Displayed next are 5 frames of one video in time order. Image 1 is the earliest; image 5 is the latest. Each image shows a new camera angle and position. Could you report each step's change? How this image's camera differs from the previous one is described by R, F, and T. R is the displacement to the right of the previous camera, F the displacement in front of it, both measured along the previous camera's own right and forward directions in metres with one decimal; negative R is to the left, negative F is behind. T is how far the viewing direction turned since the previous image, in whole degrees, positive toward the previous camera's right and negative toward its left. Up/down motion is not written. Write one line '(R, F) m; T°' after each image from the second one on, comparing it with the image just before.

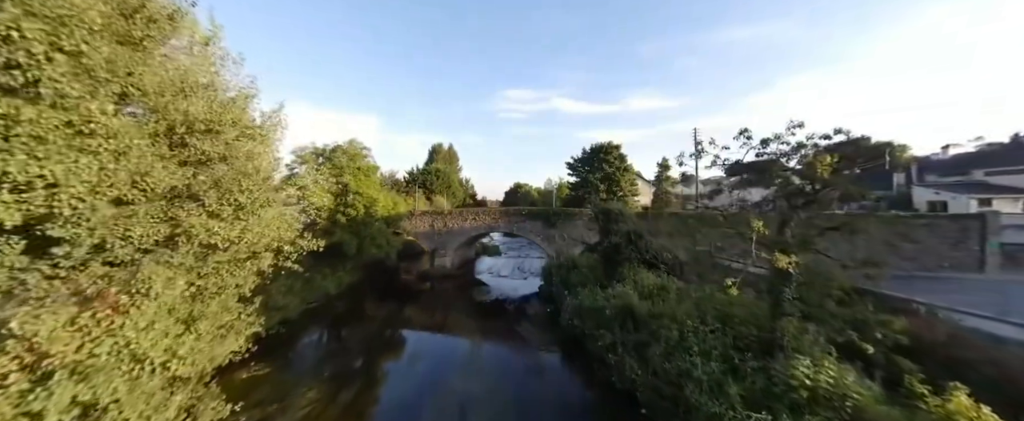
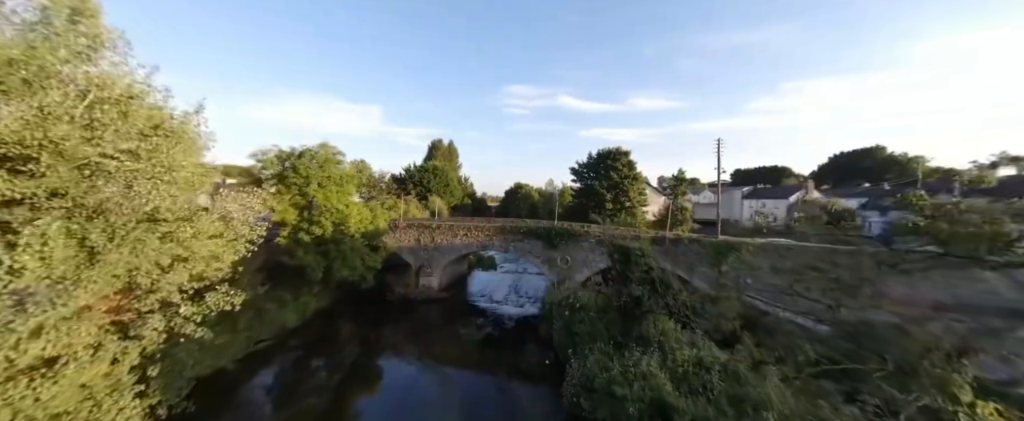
(+0.2, +2.6) m; 0°
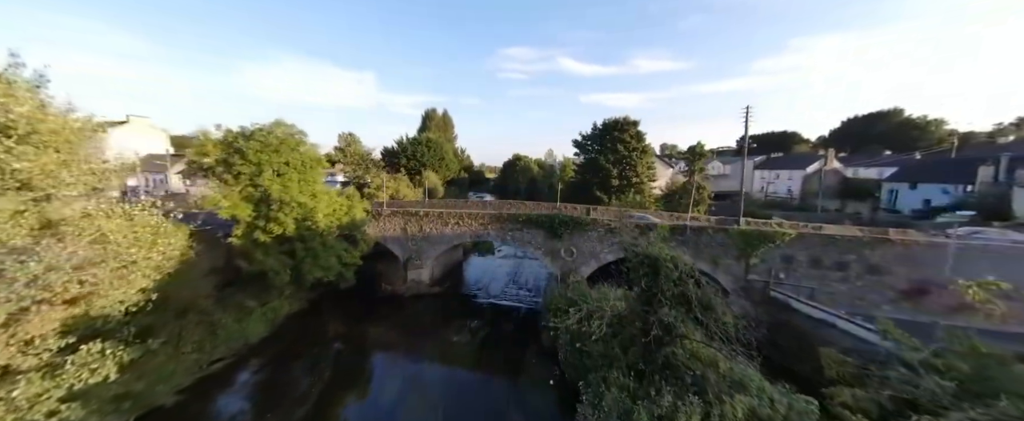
(+0.1, +2.3) m; 0°
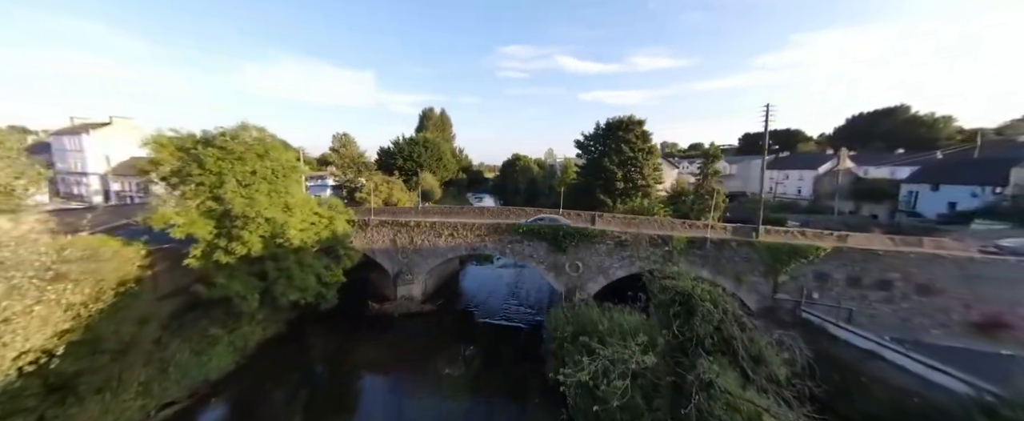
(0.0, +1.5) m; 0°
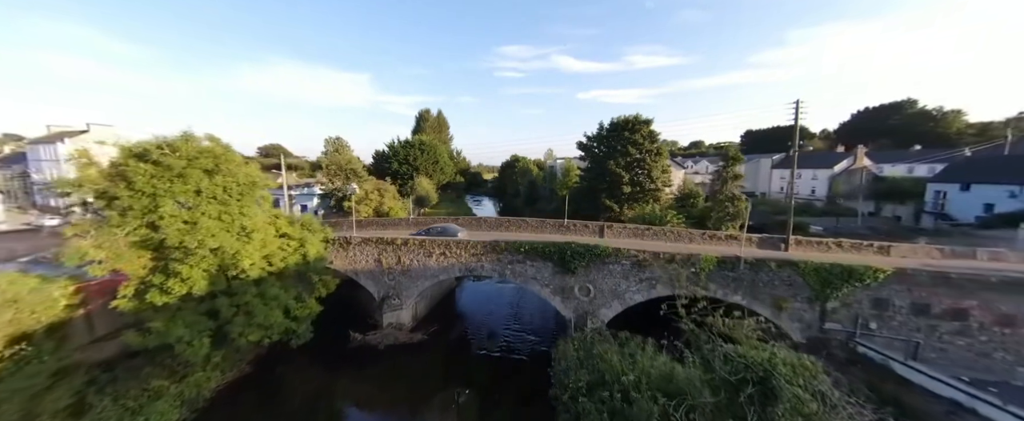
(0.0, +1.8) m; 0°
